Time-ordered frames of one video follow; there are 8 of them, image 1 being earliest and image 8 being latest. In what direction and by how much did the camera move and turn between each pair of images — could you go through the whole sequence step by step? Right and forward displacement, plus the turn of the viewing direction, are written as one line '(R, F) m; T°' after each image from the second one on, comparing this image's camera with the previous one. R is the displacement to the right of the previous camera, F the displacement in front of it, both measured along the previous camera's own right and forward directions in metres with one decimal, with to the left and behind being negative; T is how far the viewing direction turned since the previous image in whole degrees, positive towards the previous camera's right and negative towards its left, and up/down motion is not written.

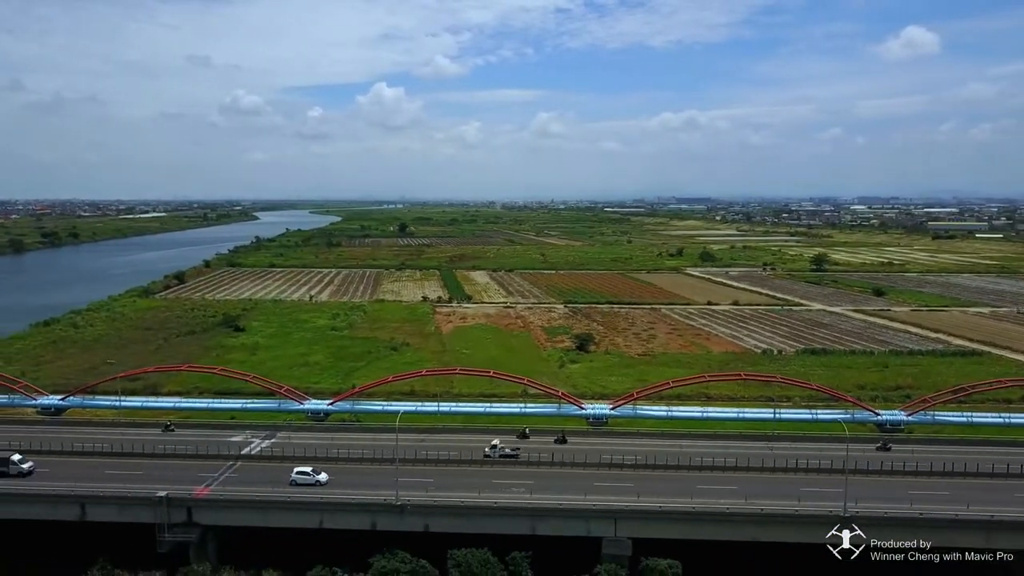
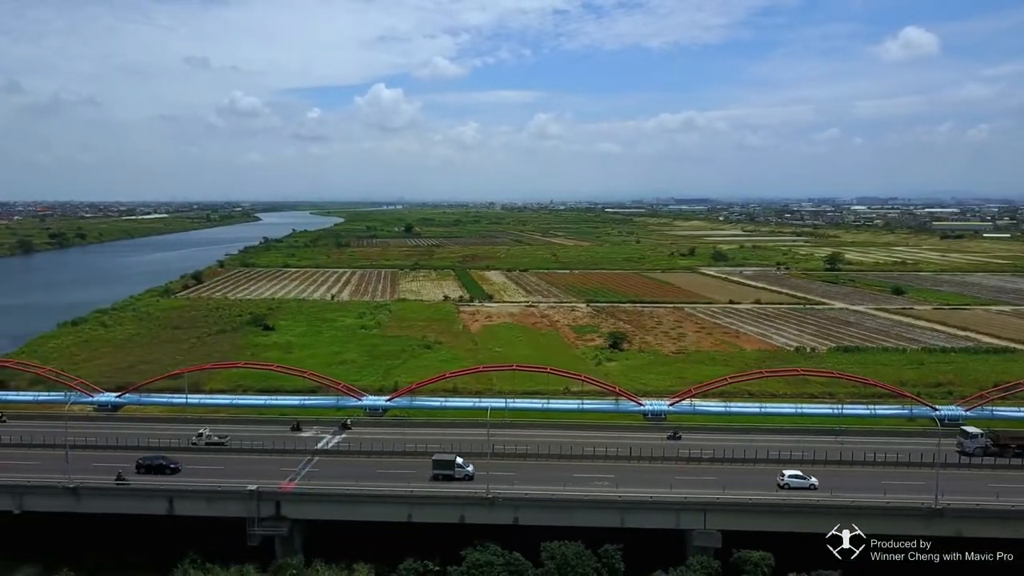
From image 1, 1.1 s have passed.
(-2.0, -0.1) m; 0°
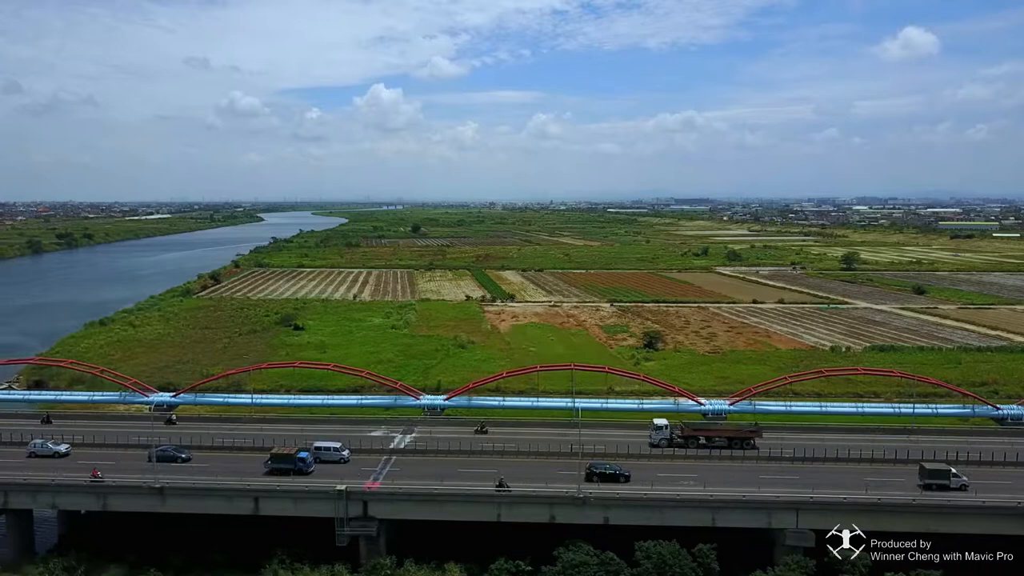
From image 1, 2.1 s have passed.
(-2.0, +0.1) m; 0°
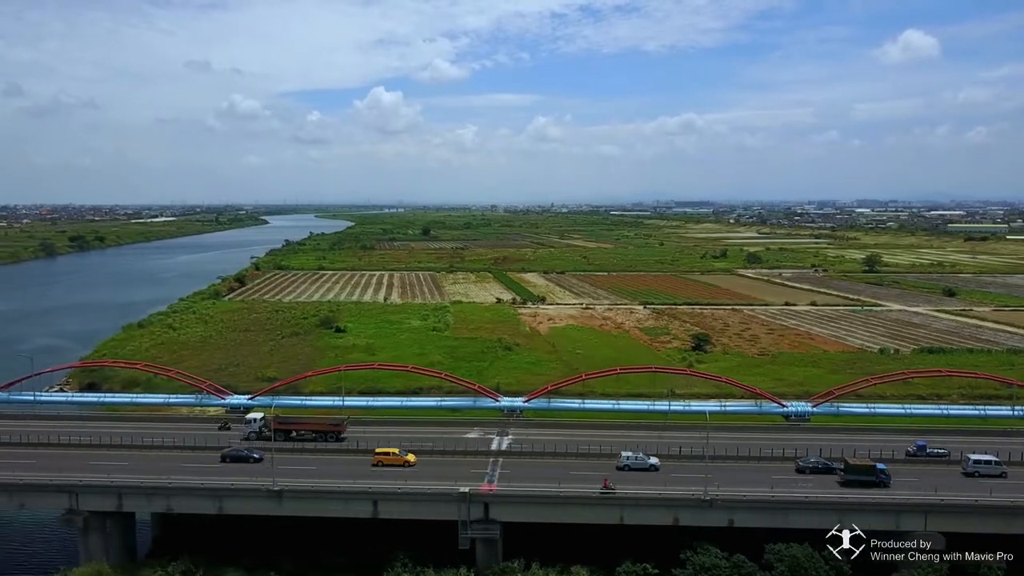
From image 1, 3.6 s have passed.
(-2.7, +0.1) m; 0°
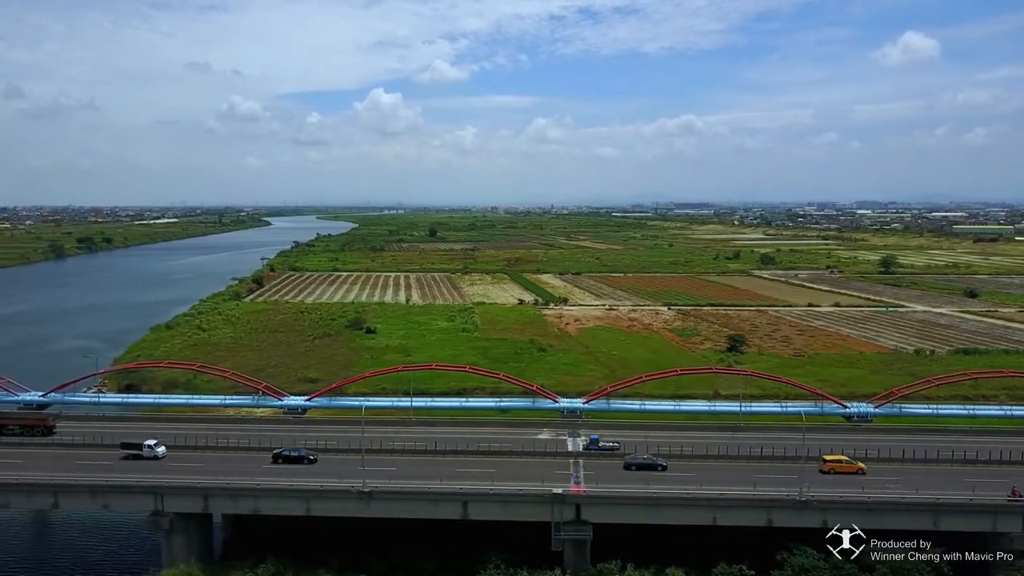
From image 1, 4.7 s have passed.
(-2.0, +0.1) m; 0°
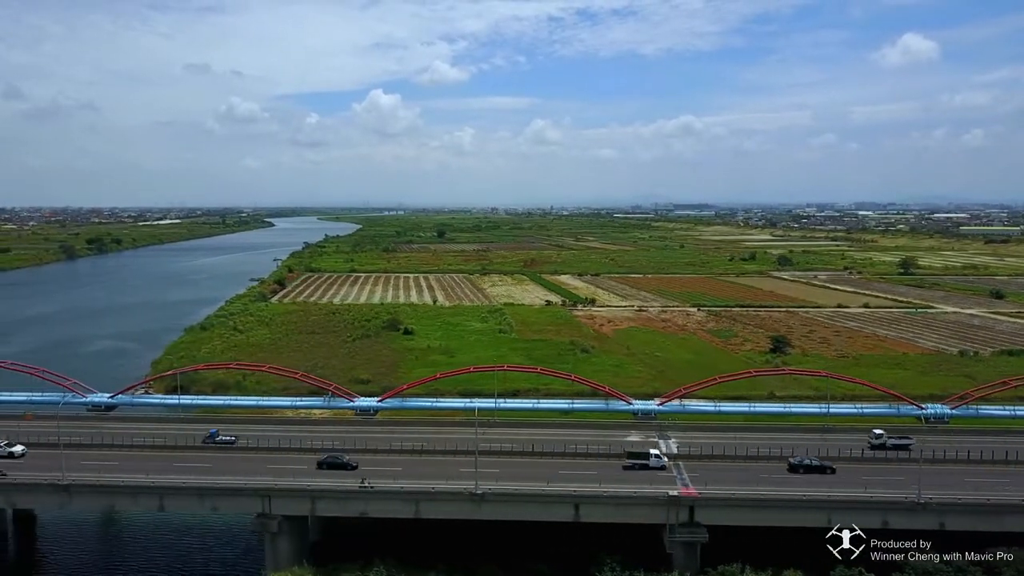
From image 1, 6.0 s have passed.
(-2.5, +0.1) m; 0°
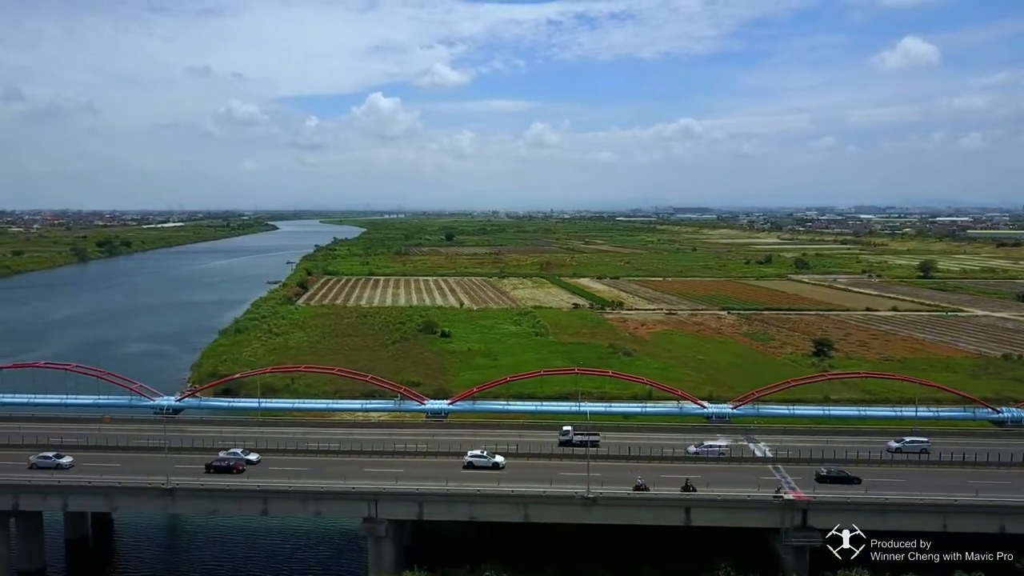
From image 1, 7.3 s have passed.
(-2.4, +0.1) m; 0°
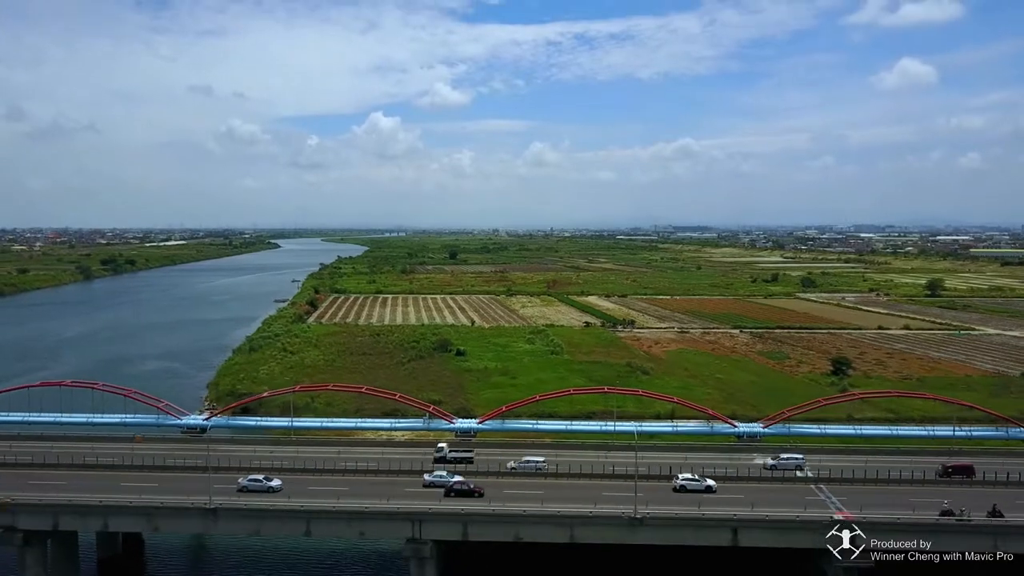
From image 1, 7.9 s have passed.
(-1.0, 0.0) m; 0°
